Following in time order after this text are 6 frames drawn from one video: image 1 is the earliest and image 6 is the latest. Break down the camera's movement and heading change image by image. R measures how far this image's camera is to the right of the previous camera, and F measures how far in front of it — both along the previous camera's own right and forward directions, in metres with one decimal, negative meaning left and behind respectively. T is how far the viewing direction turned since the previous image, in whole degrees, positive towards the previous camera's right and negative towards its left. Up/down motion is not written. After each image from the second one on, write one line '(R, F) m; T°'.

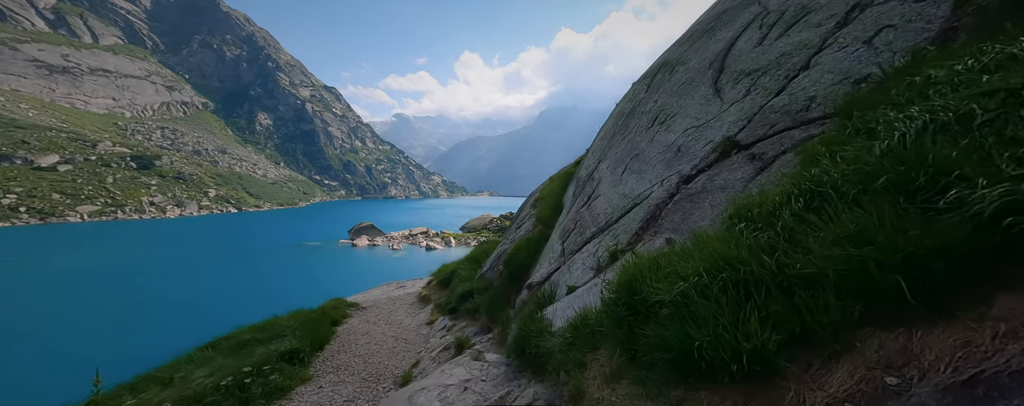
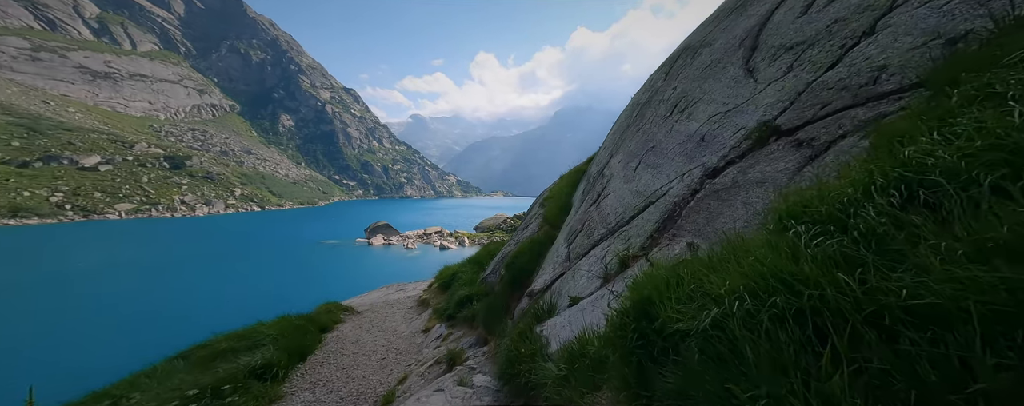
(+0.5, +1.4) m; -2°
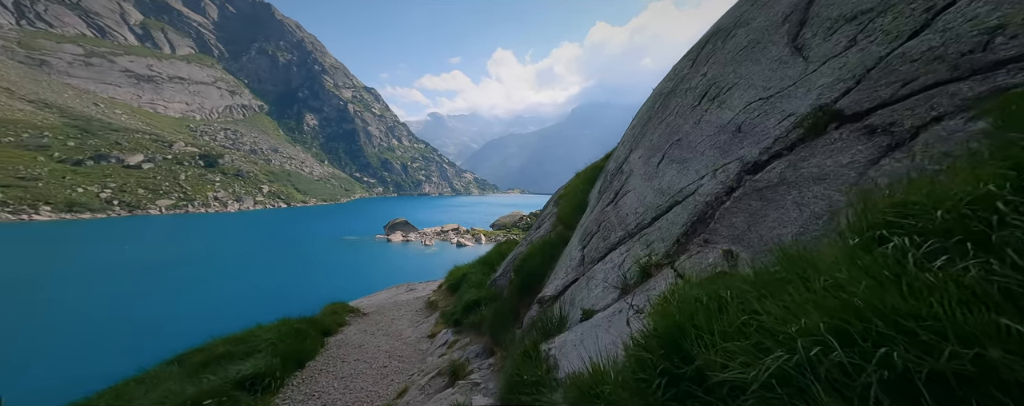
(+0.3, +1.0) m; -3°
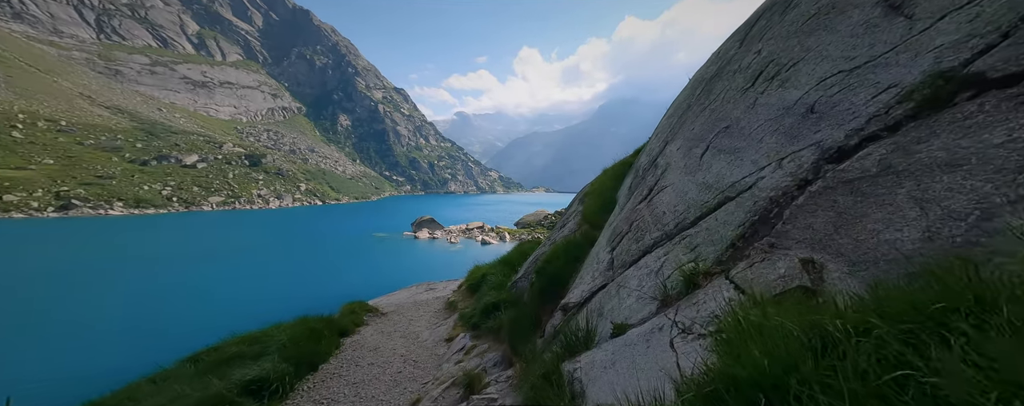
(+0.1, +1.1) m; -4°
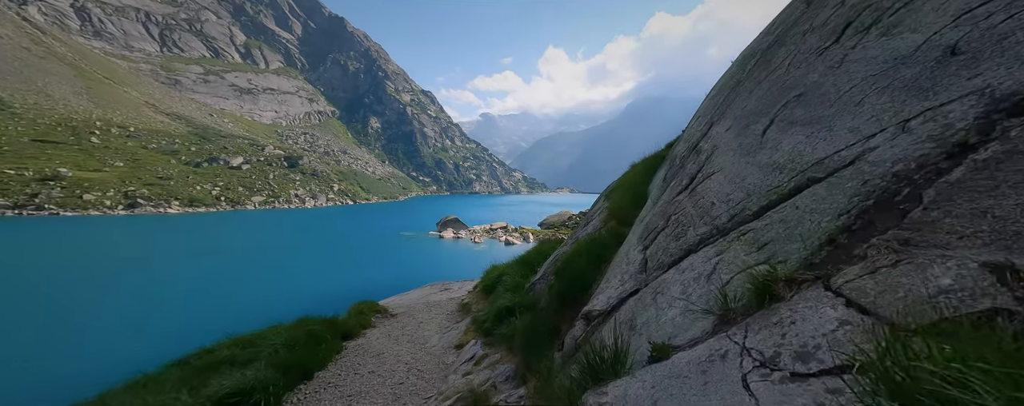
(+0.3, +1.7) m; -4°
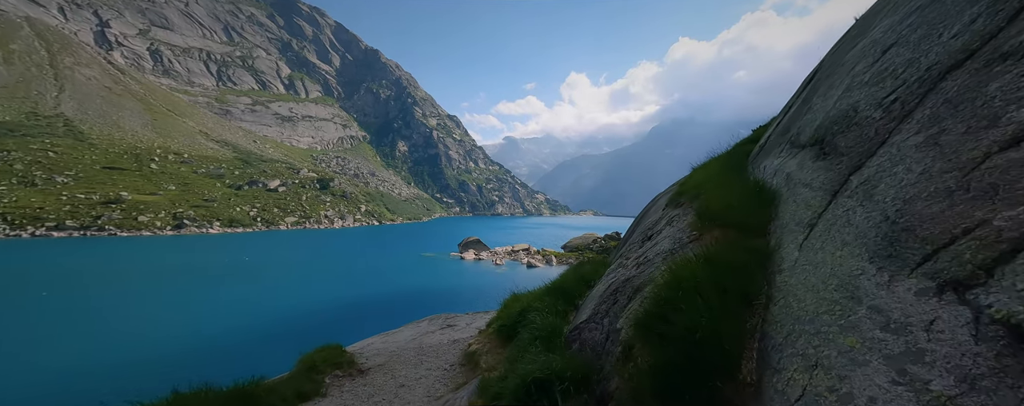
(-0.5, +7.6) m; -4°
